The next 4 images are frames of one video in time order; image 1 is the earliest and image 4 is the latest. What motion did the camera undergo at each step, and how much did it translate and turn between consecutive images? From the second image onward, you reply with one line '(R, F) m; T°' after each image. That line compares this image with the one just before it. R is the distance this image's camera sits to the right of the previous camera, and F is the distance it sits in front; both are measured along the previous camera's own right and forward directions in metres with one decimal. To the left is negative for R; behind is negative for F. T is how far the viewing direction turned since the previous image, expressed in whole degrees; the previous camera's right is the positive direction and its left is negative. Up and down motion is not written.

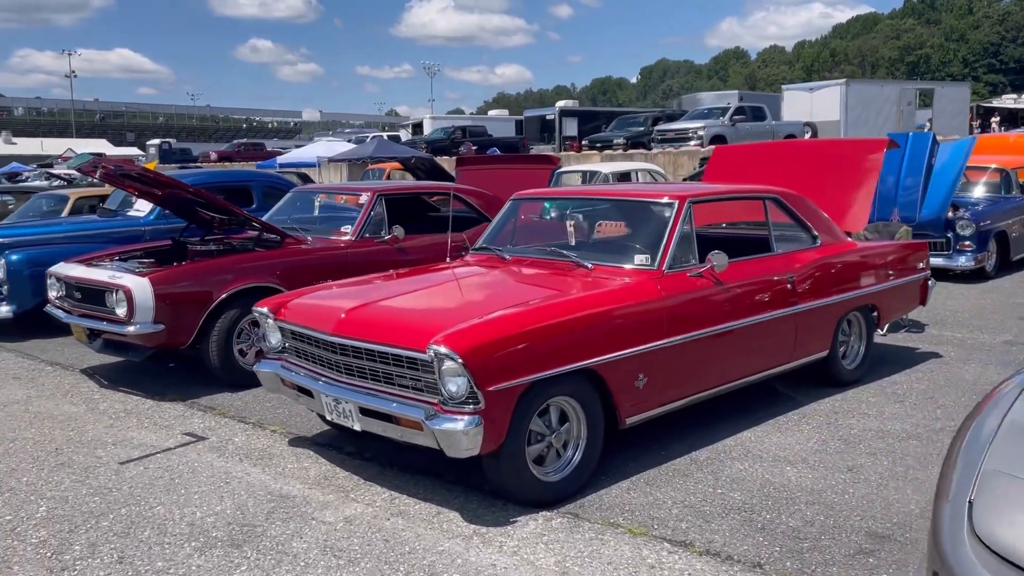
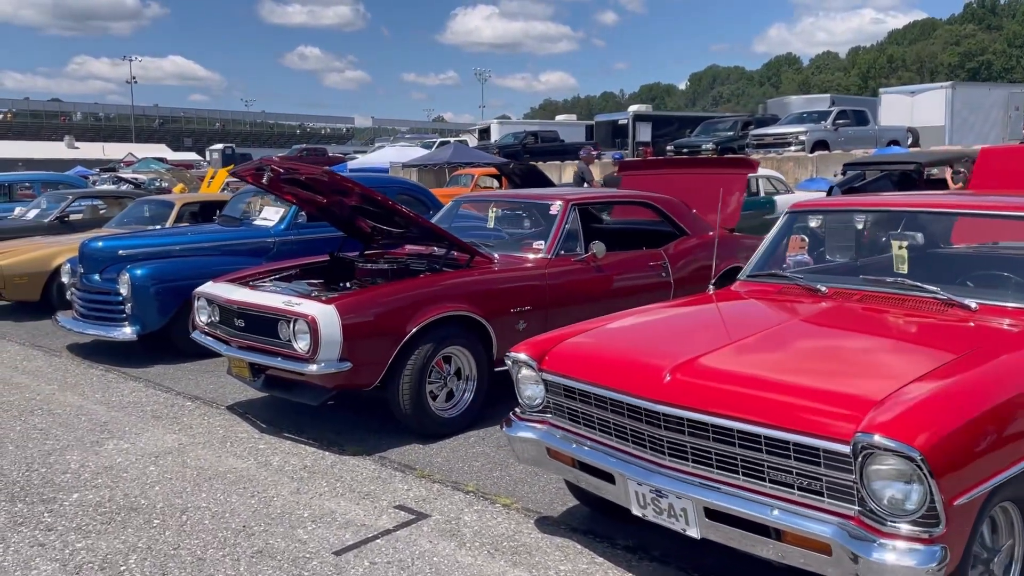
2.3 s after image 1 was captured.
(-1.3, +1.2) m; -3°
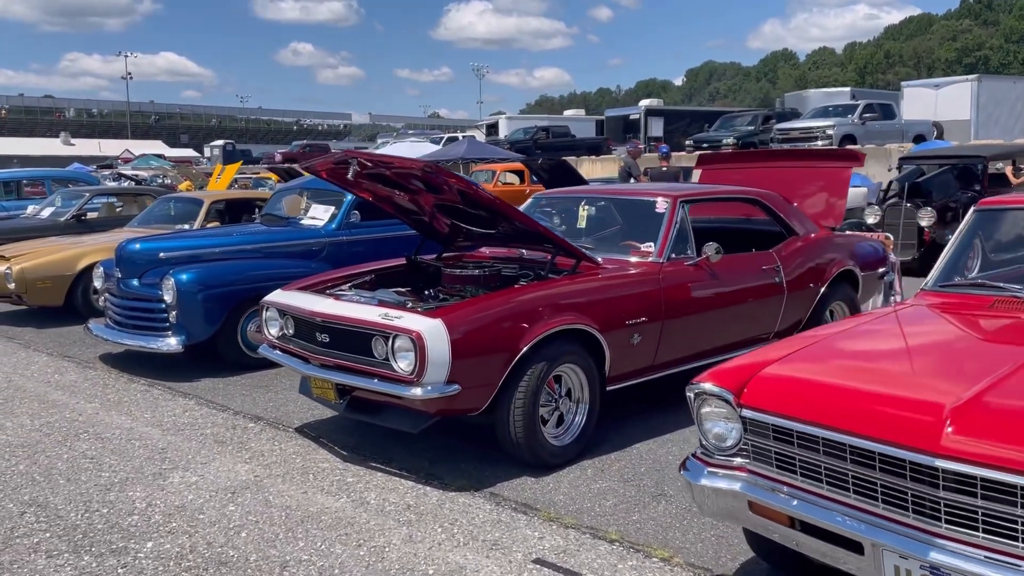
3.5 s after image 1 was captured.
(-0.7, +0.7) m; 0°
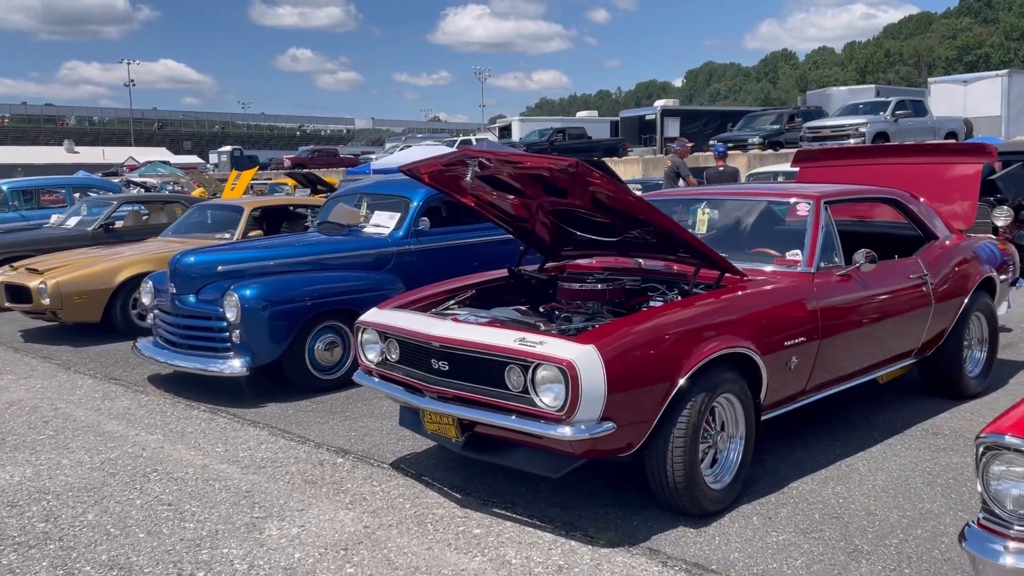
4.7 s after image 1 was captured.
(-0.7, +0.7) m; 0°
